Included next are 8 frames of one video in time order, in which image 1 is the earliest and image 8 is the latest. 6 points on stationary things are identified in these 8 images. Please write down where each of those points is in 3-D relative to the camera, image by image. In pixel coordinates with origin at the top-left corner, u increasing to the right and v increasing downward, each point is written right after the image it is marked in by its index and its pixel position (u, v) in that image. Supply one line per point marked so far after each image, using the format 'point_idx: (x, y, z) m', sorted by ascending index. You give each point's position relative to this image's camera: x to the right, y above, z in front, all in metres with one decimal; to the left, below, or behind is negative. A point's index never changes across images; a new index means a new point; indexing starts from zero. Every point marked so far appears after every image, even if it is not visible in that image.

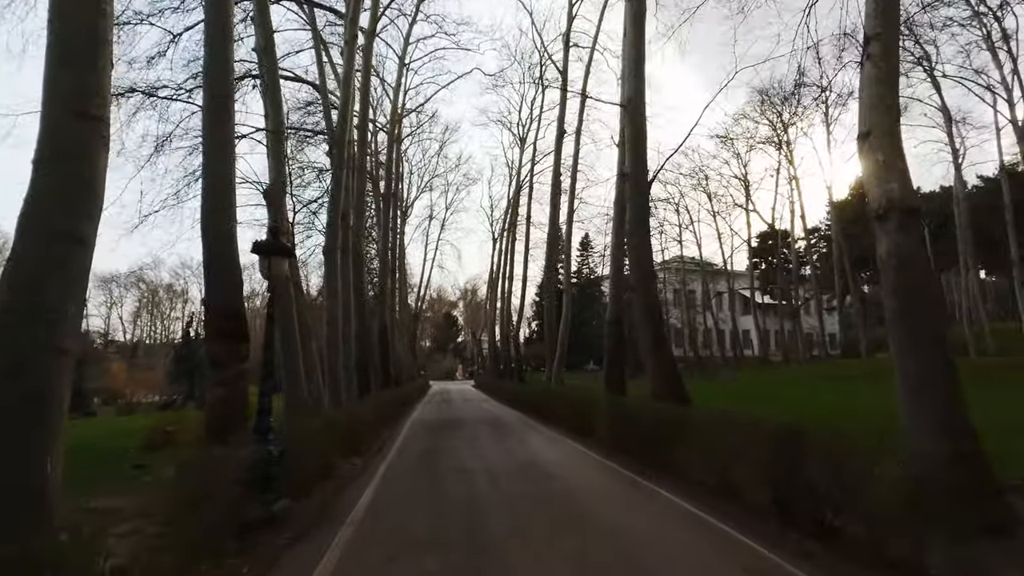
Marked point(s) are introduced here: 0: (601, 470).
0: (+1.6, -3.3, +16.2) m
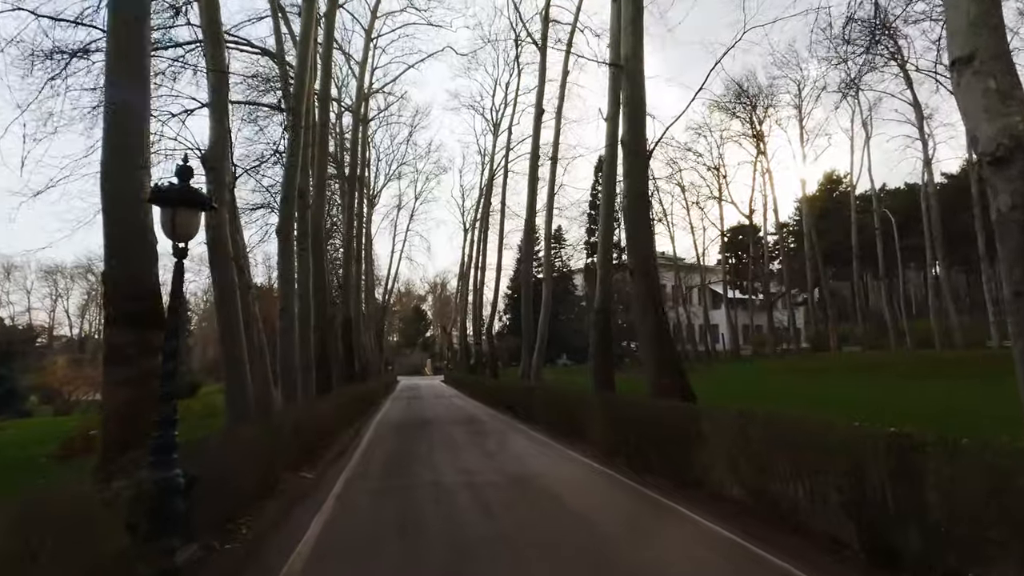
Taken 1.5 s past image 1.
0: (+1.4, -3.0, +13.7) m
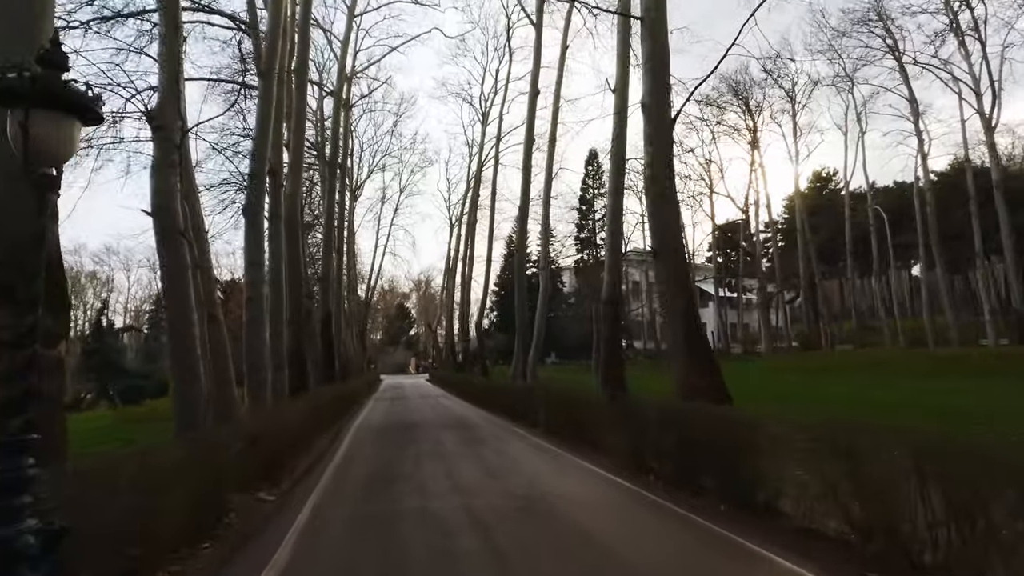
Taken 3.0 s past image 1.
0: (+1.5, -2.8, +11.2) m
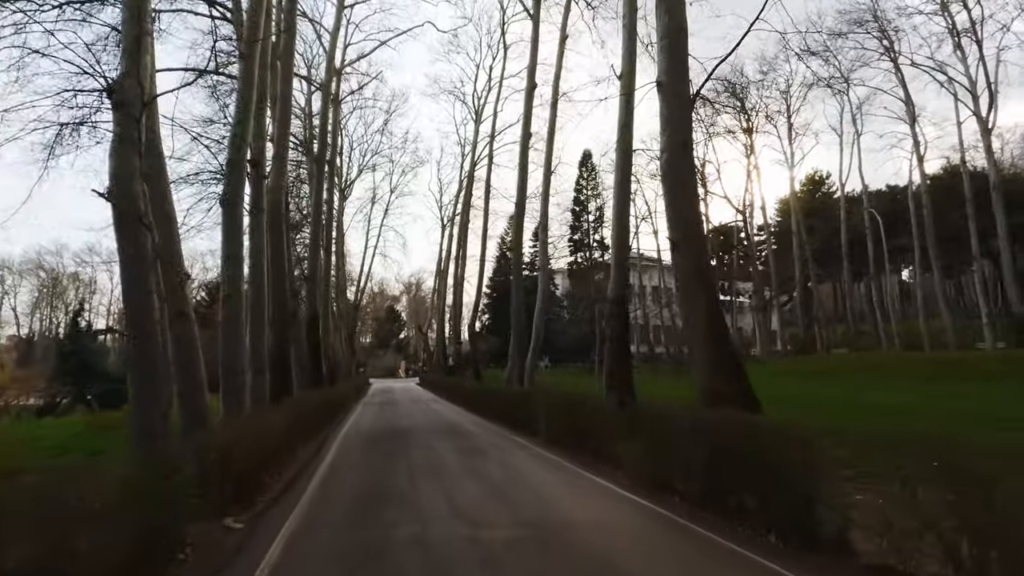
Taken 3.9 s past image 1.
0: (+1.6, -2.7, +9.8) m
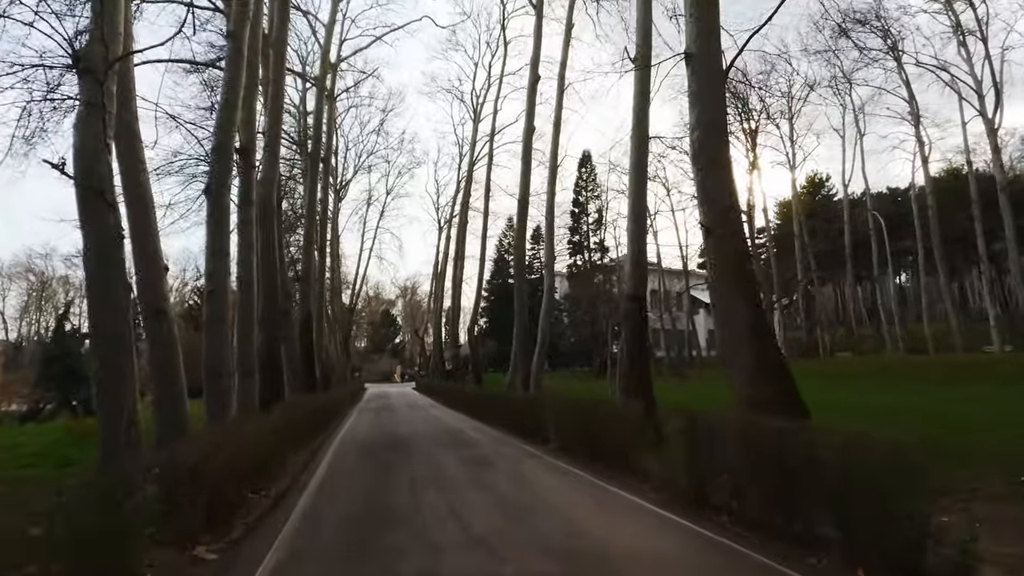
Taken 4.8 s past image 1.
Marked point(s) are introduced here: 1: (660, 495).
0: (+1.8, -2.6, +8.4) m
1: (+2.1, -2.9, +12.1) m
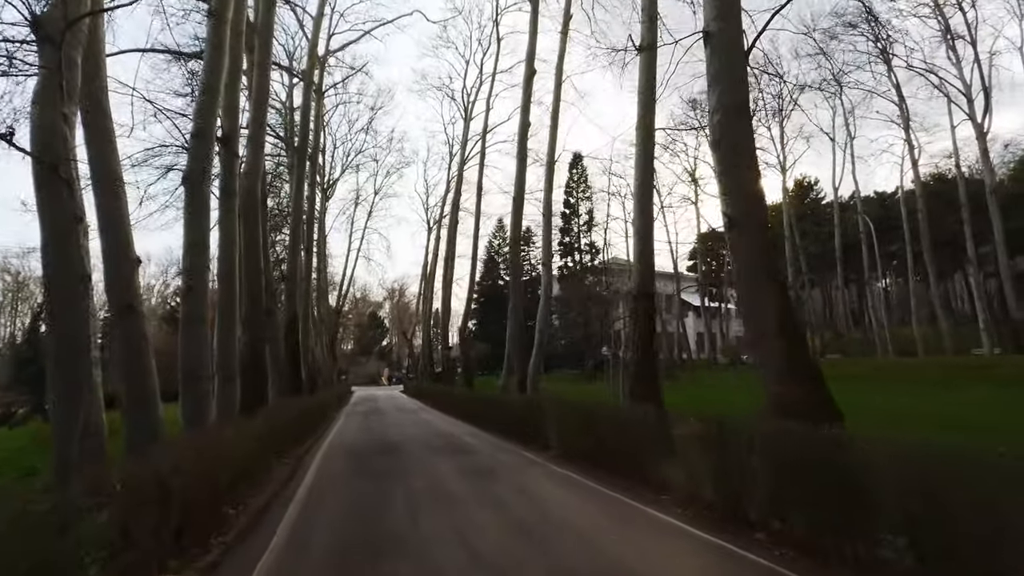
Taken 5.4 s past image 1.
0: (+1.9, -2.5, +7.4) m
1: (+2.2, -2.8, +11.1) m
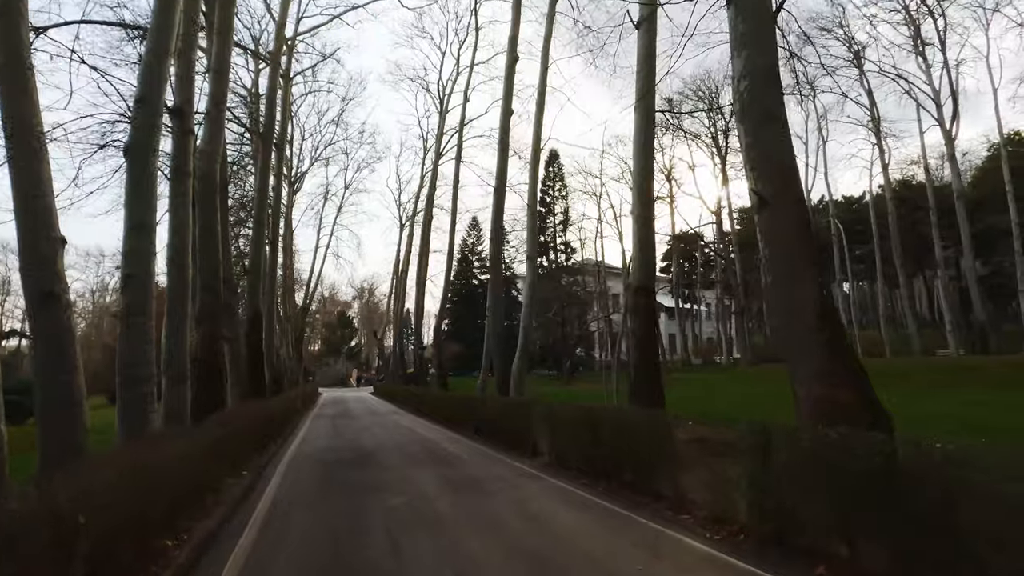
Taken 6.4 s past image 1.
0: (+2.0, -2.3, +5.8) m
1: (+2.1, -2.7, +9.5) m
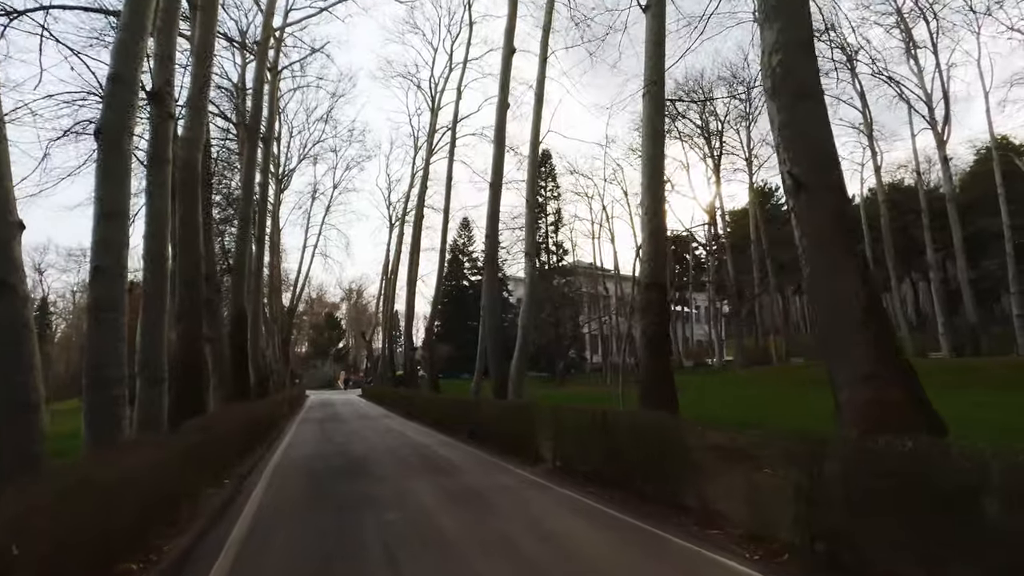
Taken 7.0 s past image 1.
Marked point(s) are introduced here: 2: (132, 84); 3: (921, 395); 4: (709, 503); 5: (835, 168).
0: (+2.1, -2.2, +4.9) m
1: (+2.2, -2.6, +8.6) m
2: (-5.3, +2.9, +12.2) m
3: (+3.9, -1.1, +8.3) m
4: (+2.1, -2.5, +9.9) m
5: (+3.4, +1.2, +9.1) m
